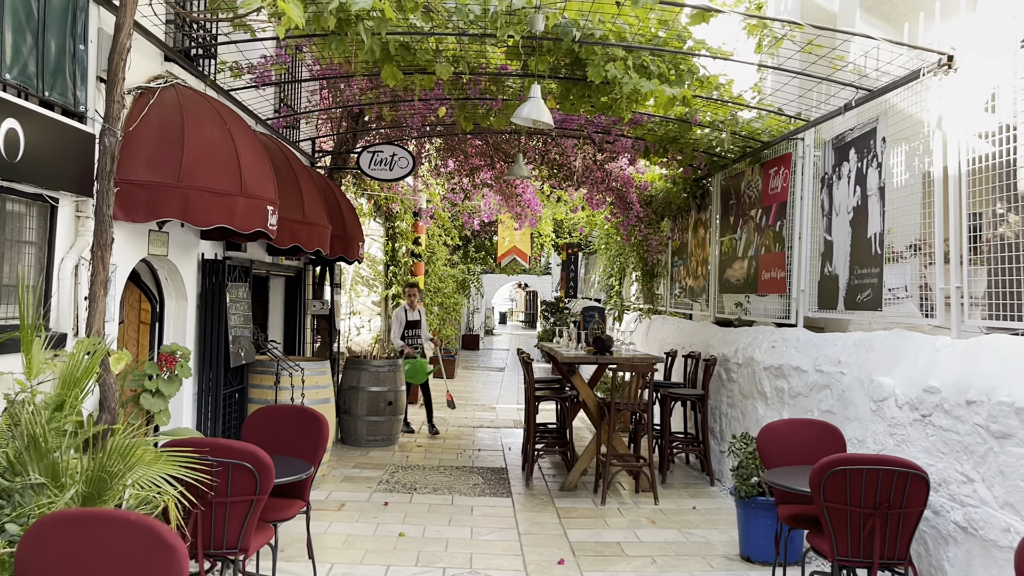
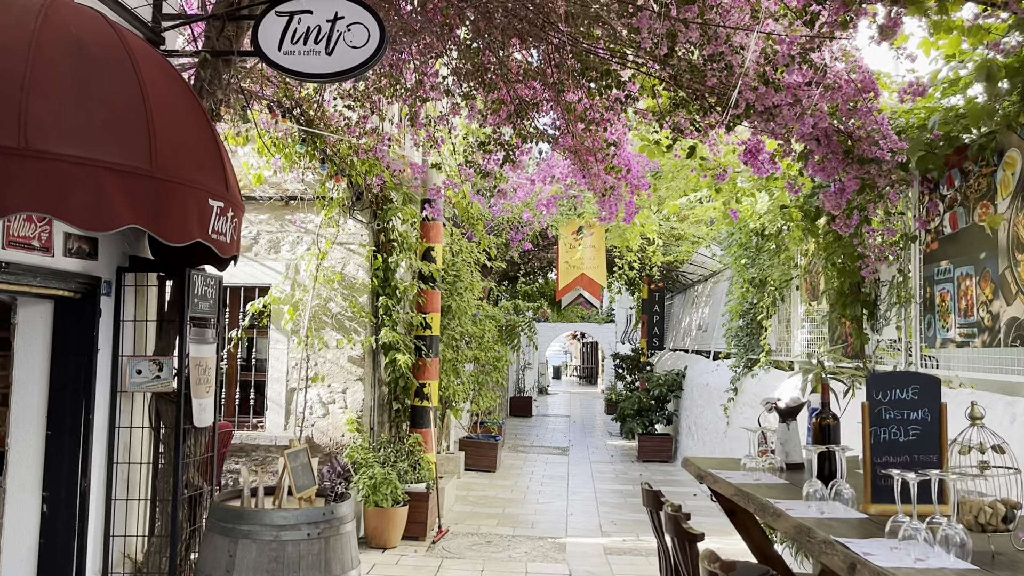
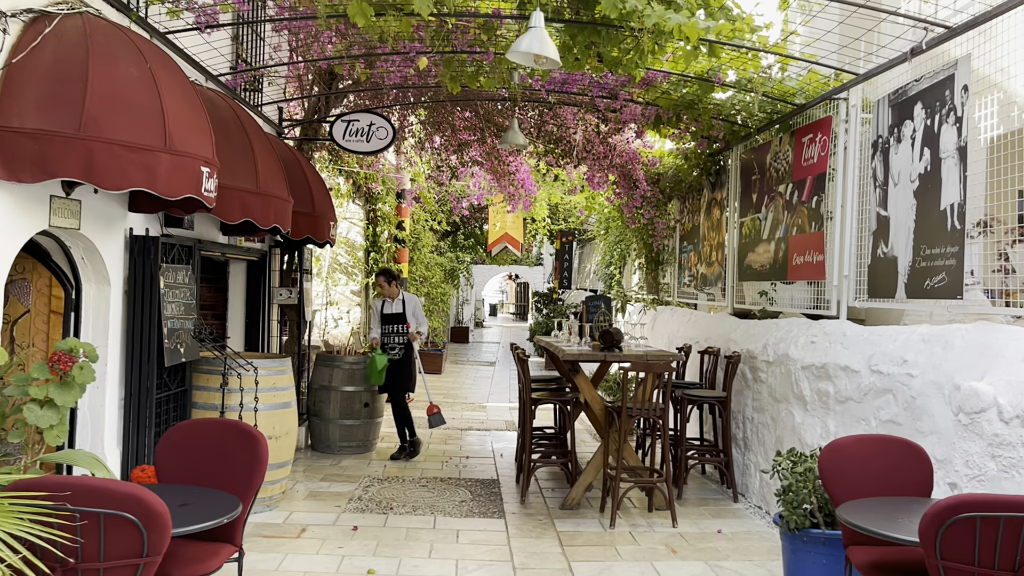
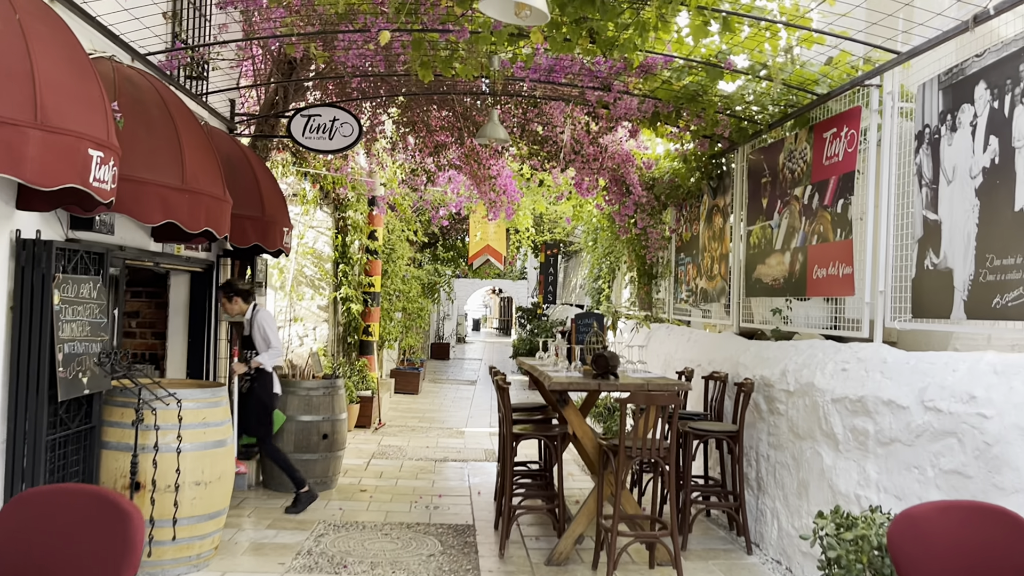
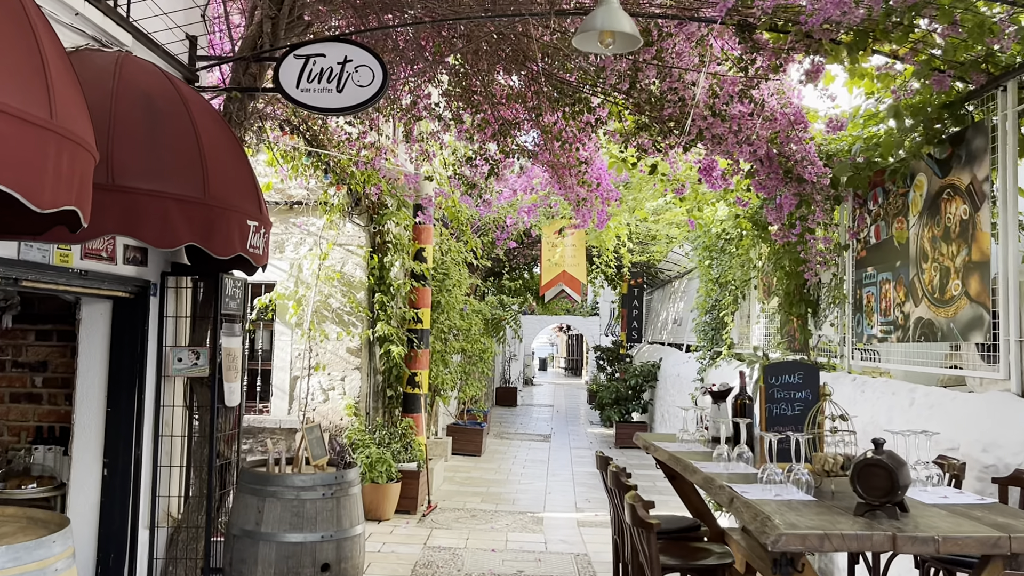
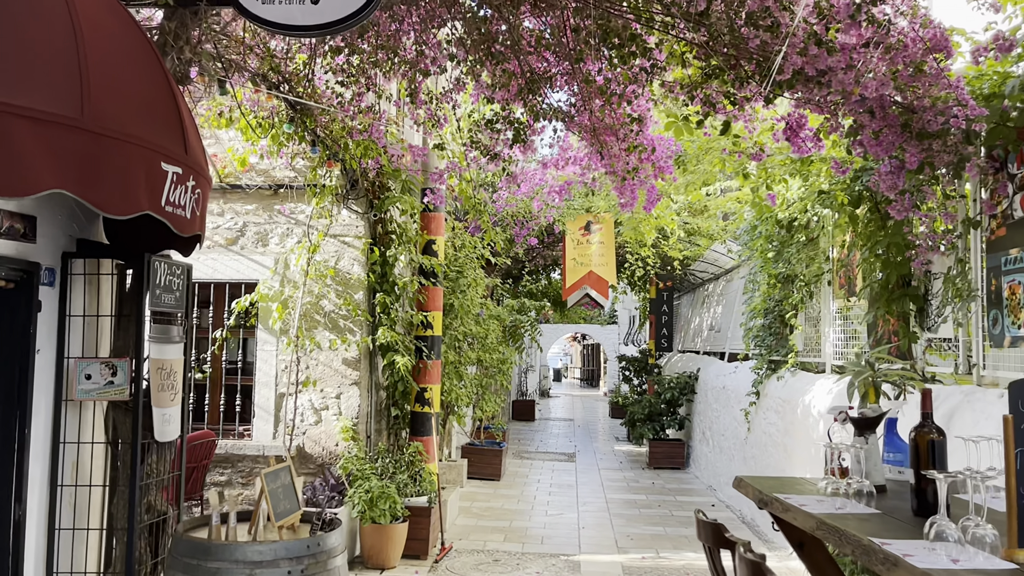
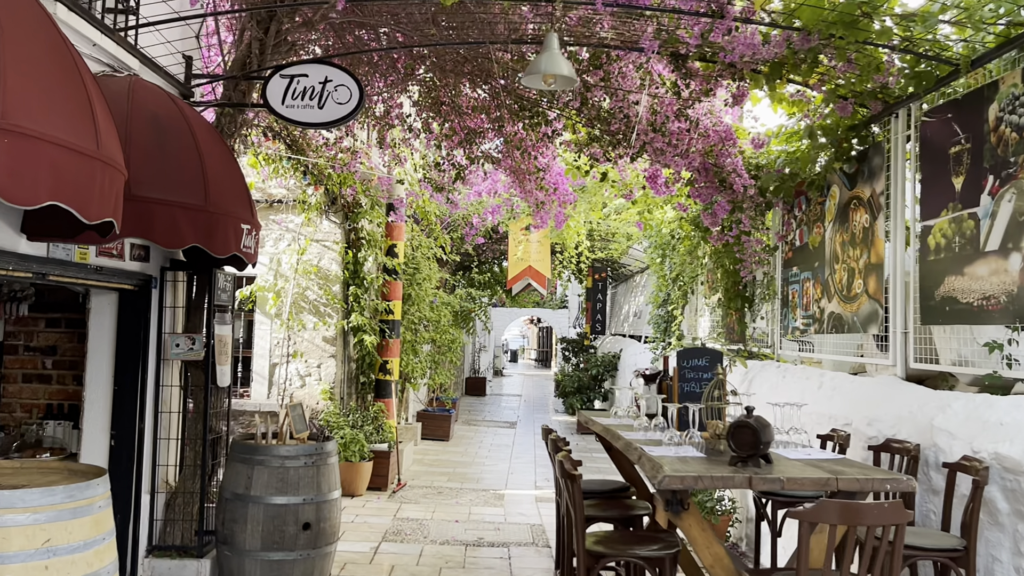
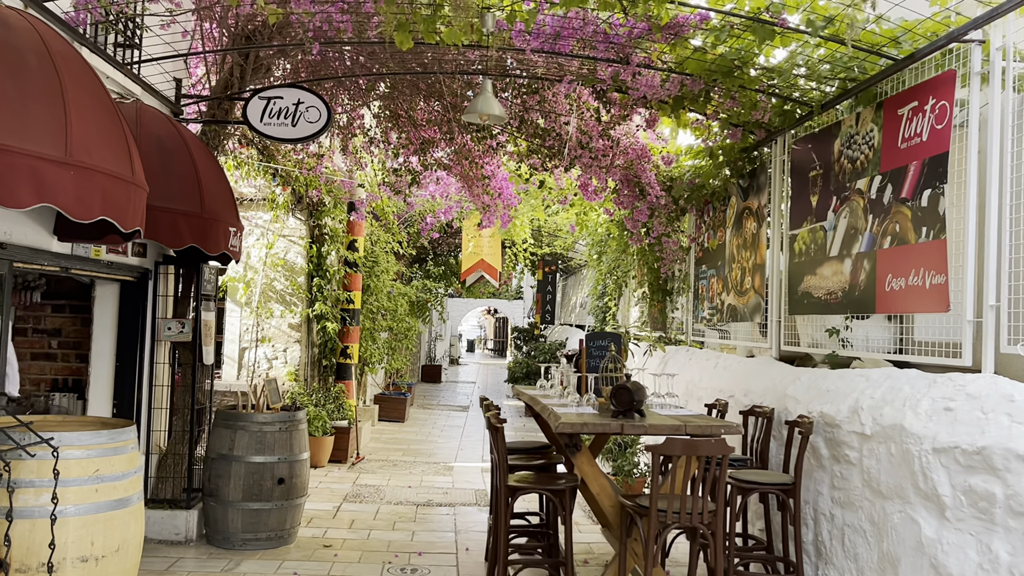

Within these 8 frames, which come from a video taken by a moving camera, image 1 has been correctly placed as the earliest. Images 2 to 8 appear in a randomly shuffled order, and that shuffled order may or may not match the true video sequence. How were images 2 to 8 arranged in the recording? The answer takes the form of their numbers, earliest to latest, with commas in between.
3, 4, 8, 7, 5, 2, 6
